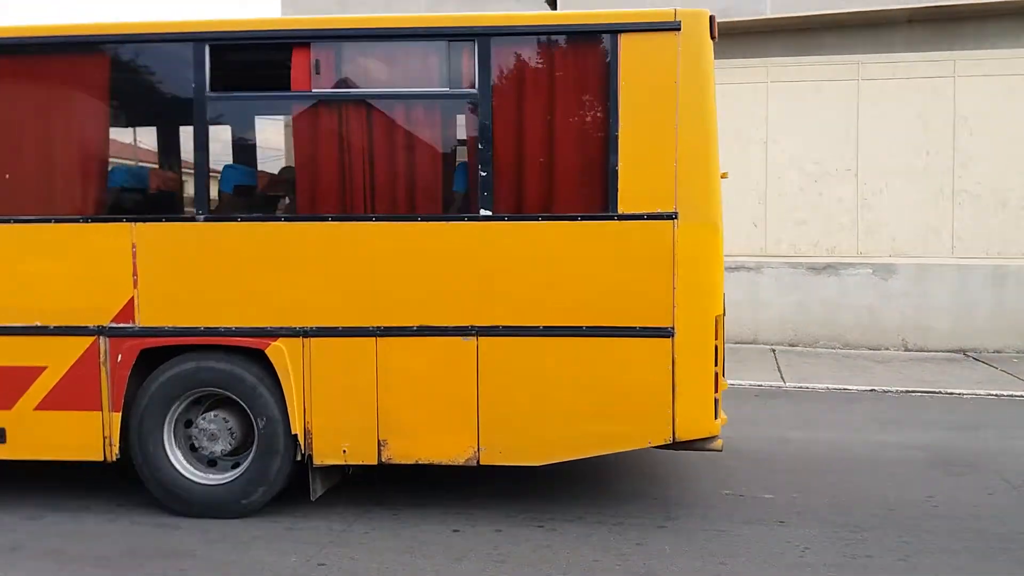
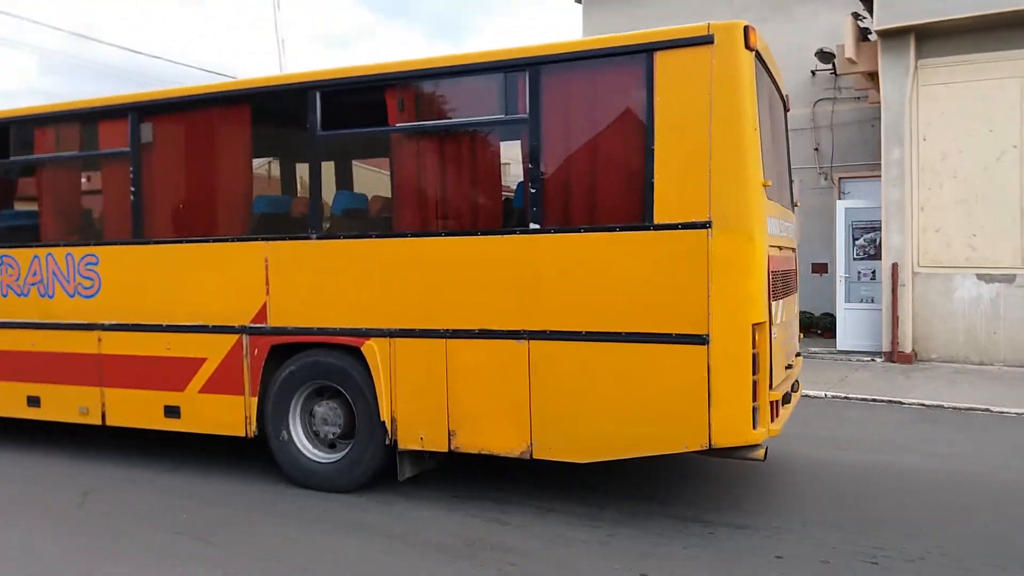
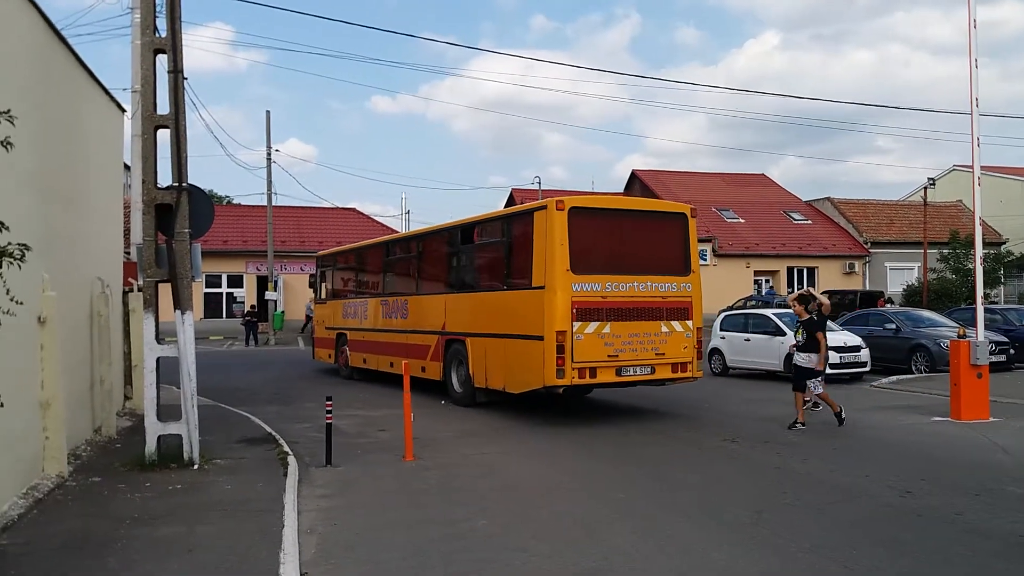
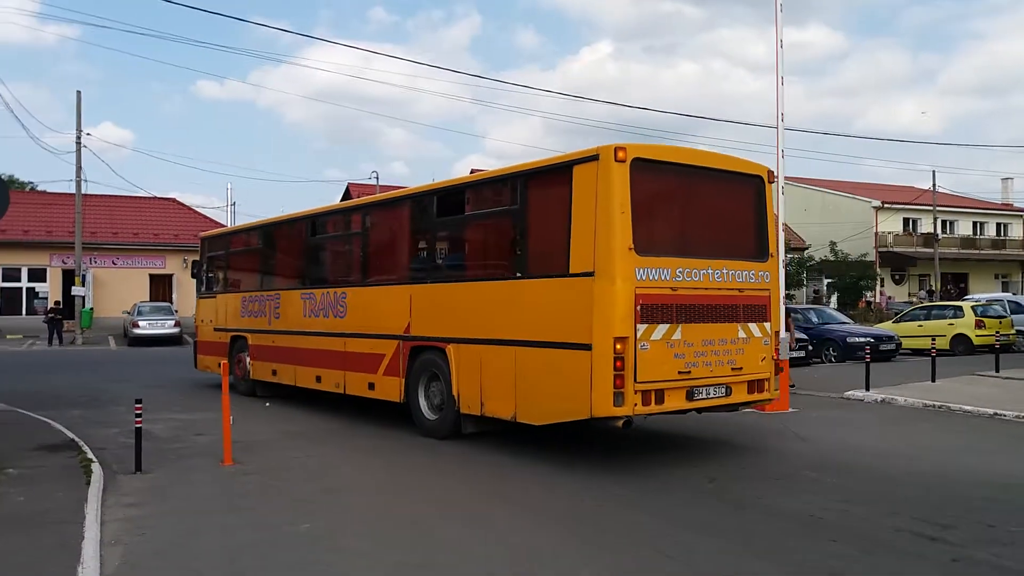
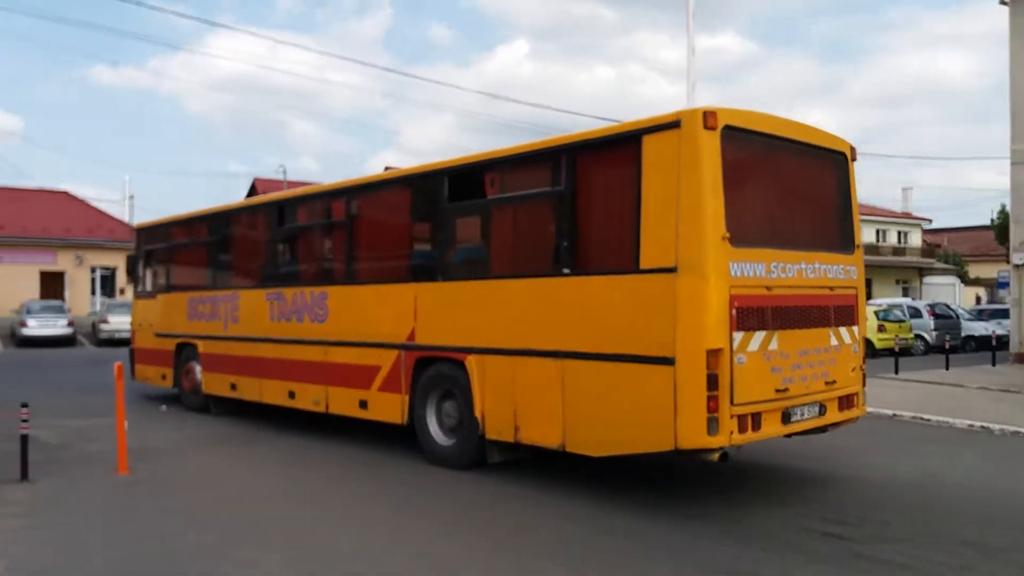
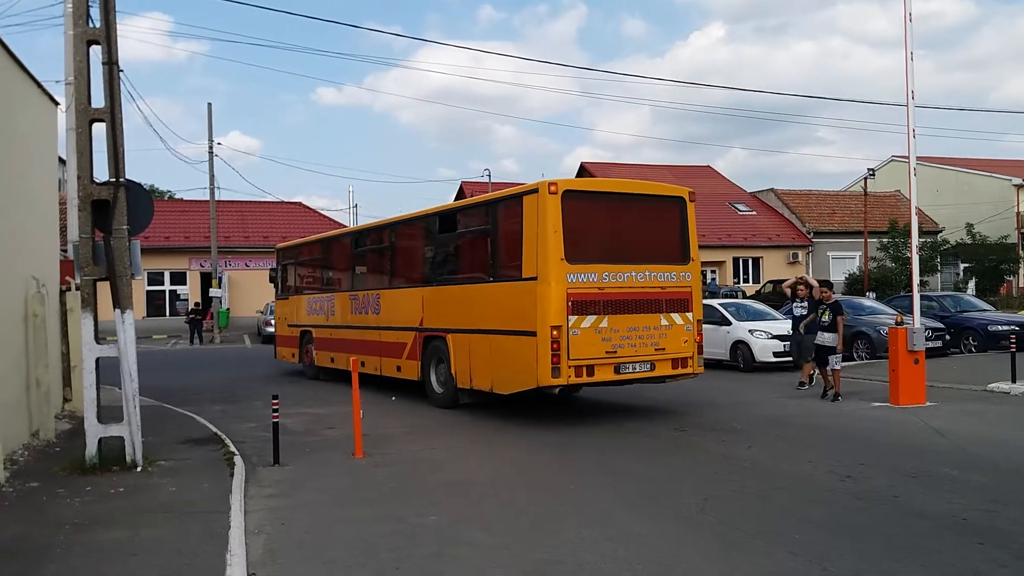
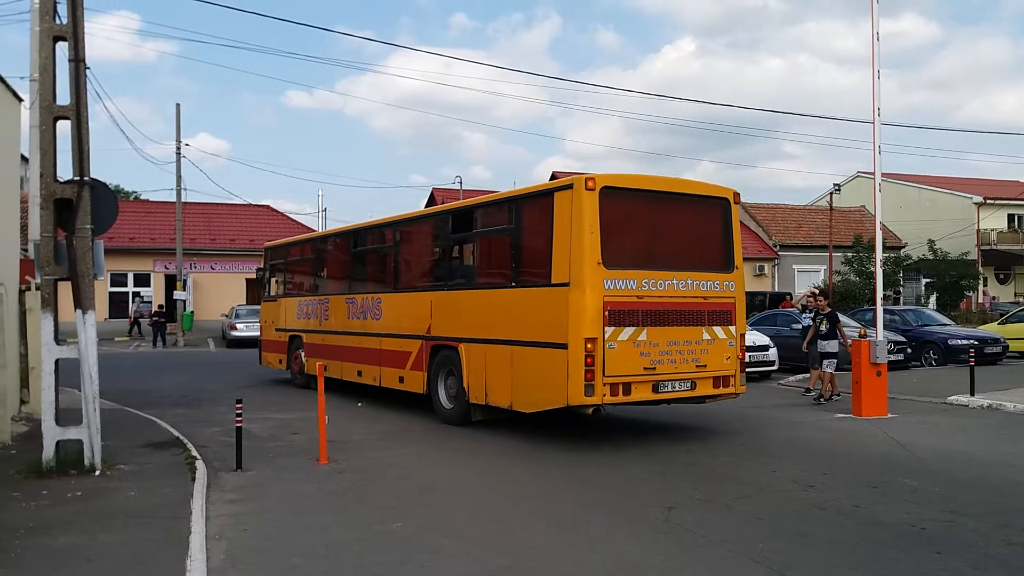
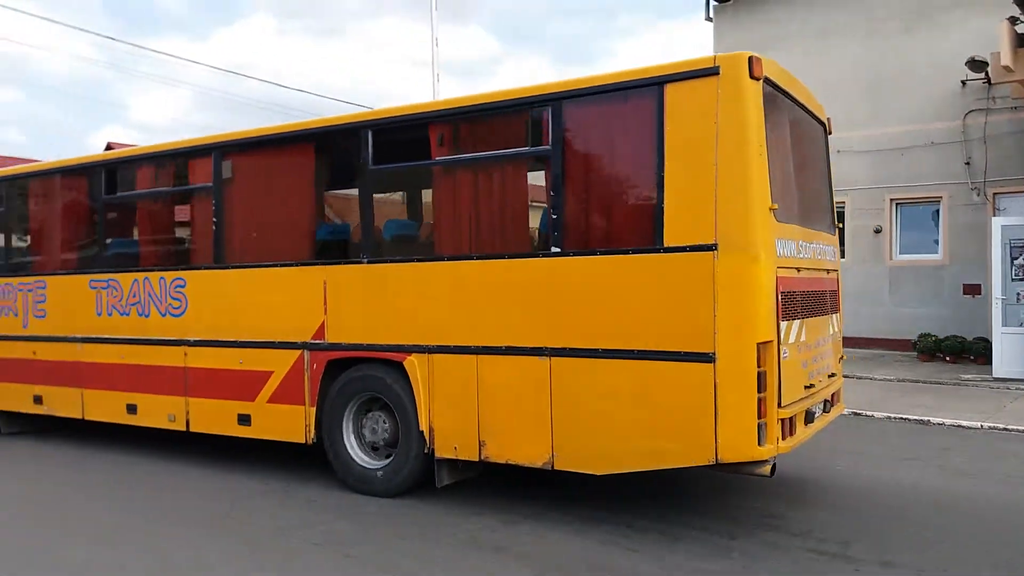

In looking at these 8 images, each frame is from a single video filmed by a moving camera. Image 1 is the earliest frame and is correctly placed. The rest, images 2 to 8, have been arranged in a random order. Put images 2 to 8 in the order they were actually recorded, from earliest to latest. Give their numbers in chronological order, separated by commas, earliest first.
2, 8, 5, 4, 7, 6, 3
